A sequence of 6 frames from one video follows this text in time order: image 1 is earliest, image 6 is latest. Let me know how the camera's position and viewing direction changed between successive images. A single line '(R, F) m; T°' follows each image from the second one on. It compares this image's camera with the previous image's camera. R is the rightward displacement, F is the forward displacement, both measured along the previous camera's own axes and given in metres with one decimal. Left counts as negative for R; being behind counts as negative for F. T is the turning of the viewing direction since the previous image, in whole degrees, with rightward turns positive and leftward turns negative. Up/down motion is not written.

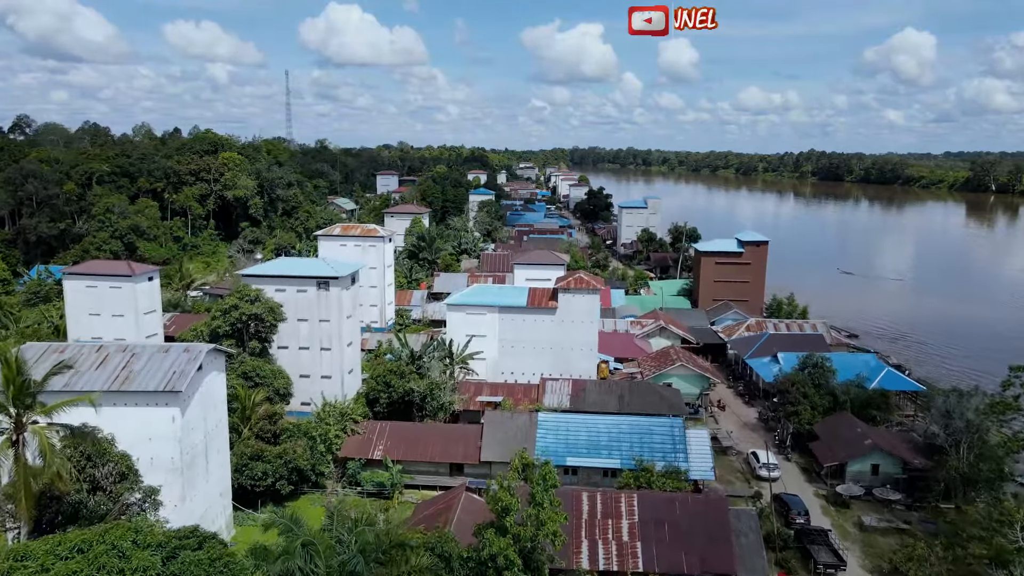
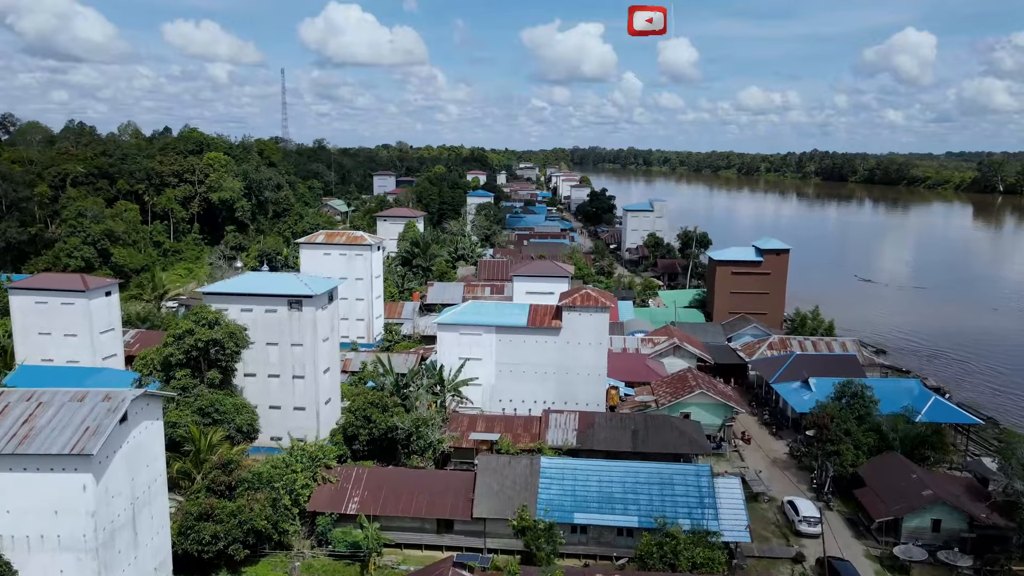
(0.0, +2.0) m; 0°
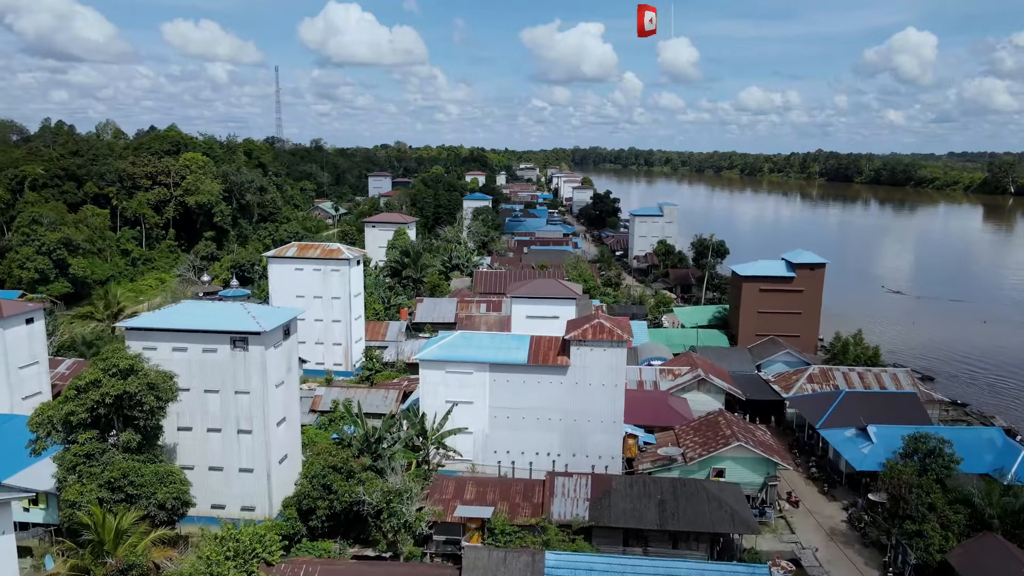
(+0.1, +2.8) m; 0°
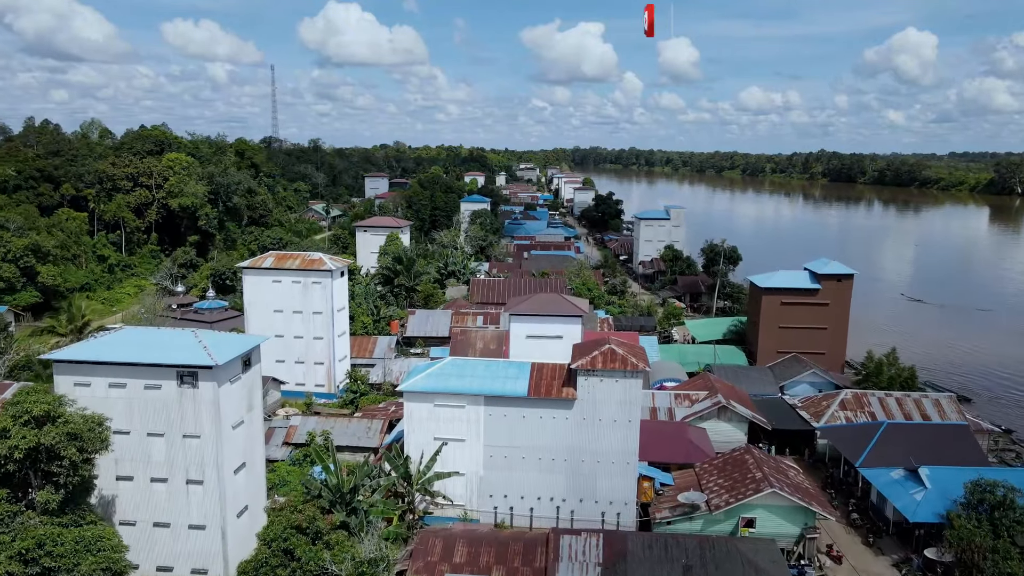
(0.0, +1.7) m; 0°
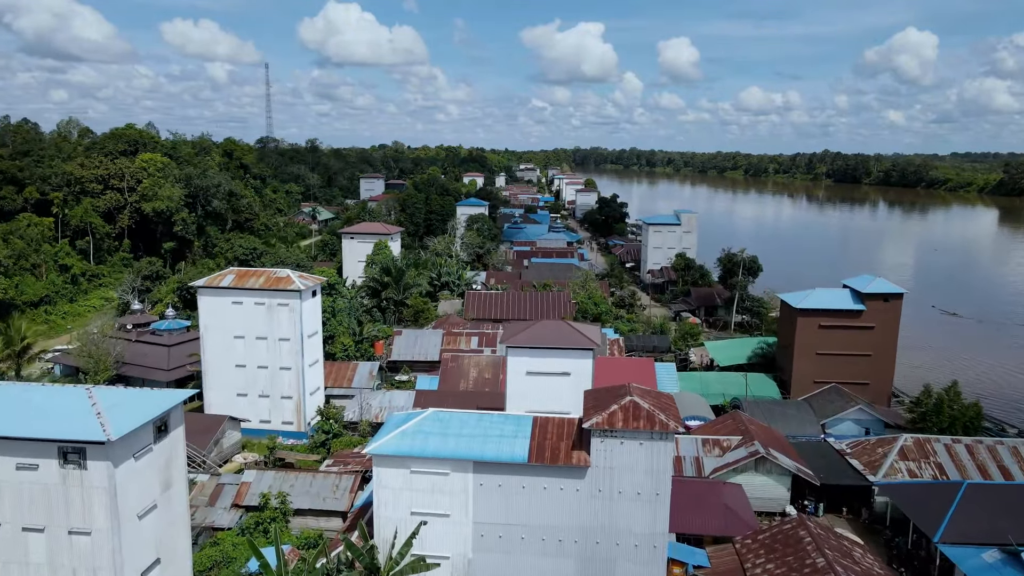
(0.0, +2.4) m; 0°
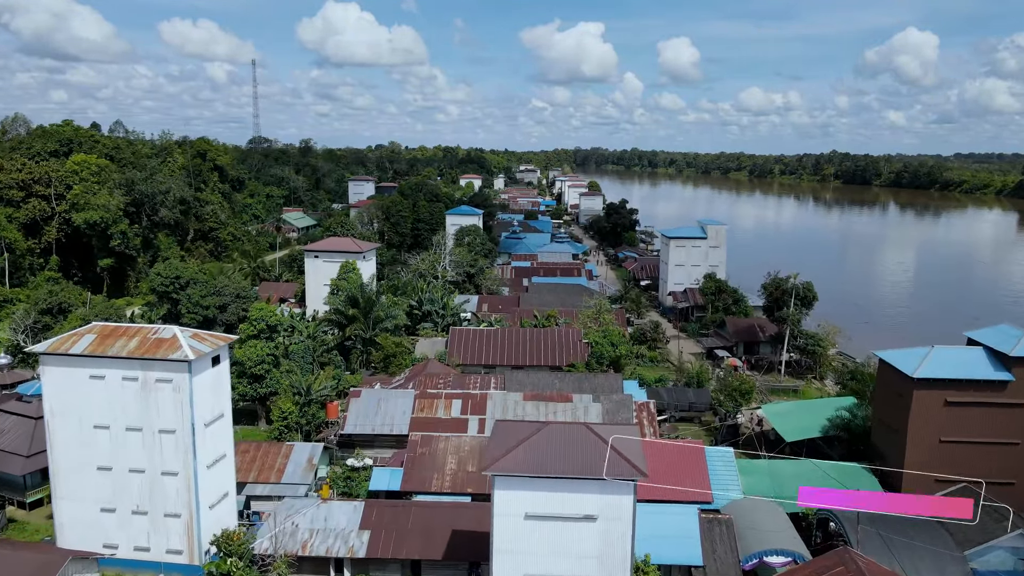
(+0.1, +4.9) m; 0°
